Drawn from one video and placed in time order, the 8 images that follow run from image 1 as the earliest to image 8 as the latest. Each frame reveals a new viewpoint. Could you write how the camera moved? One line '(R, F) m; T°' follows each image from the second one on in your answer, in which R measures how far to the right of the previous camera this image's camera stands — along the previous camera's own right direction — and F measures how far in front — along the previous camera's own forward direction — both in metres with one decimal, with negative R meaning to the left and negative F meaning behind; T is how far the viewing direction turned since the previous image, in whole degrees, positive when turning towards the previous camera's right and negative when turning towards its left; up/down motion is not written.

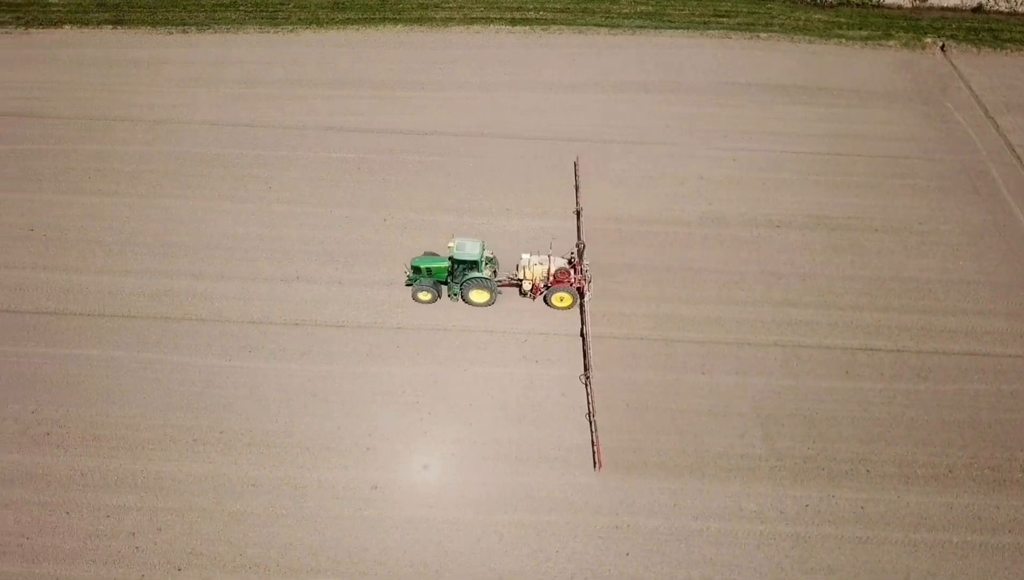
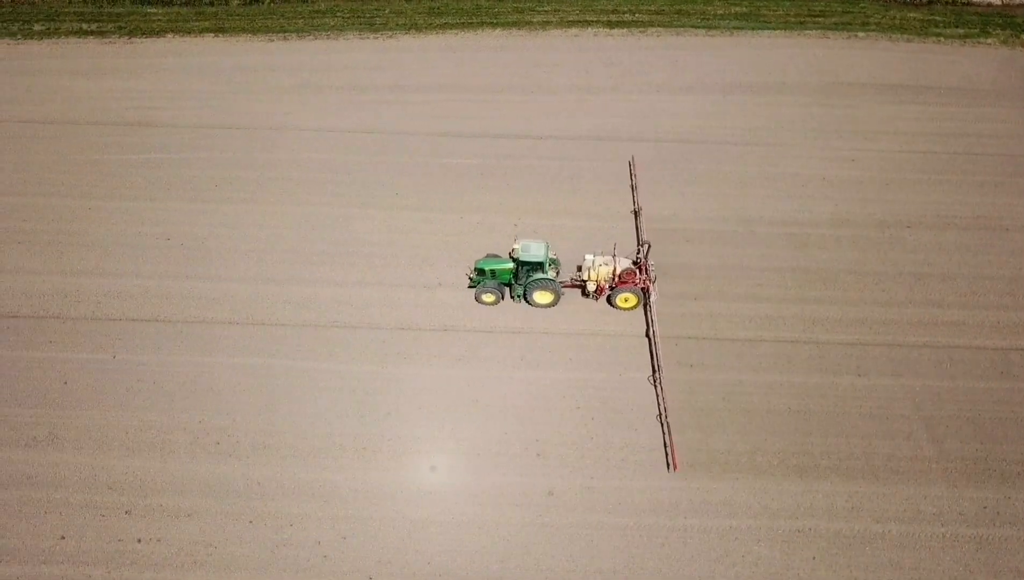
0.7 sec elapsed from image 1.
(-2.6, 0.0) m; 0°
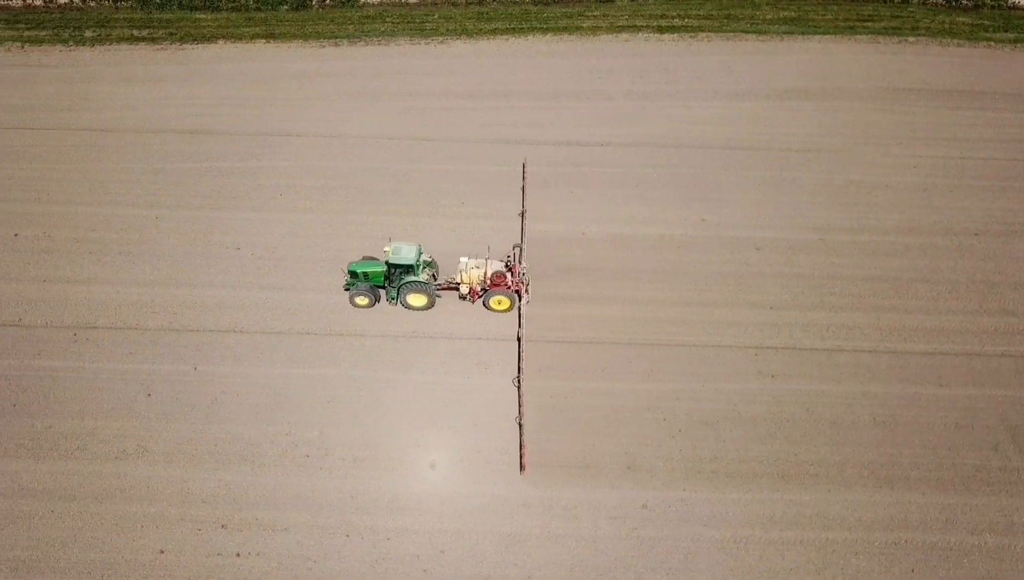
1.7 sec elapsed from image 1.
(-1.4, 0.0) m; 0°
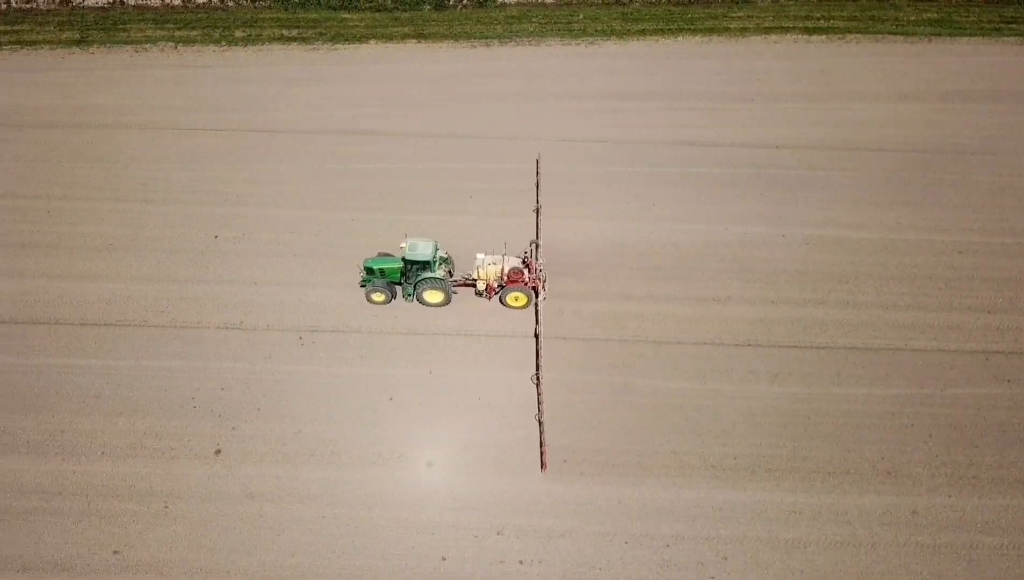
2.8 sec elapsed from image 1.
(-4.1, +0.1) m; 0°
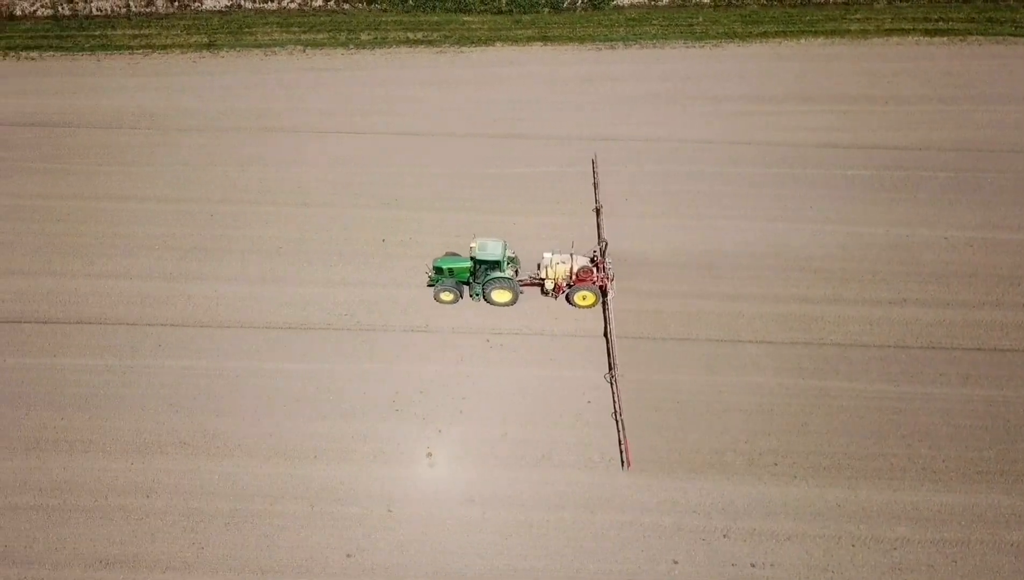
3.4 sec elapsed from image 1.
(-3.2, 0.0) m; 0°
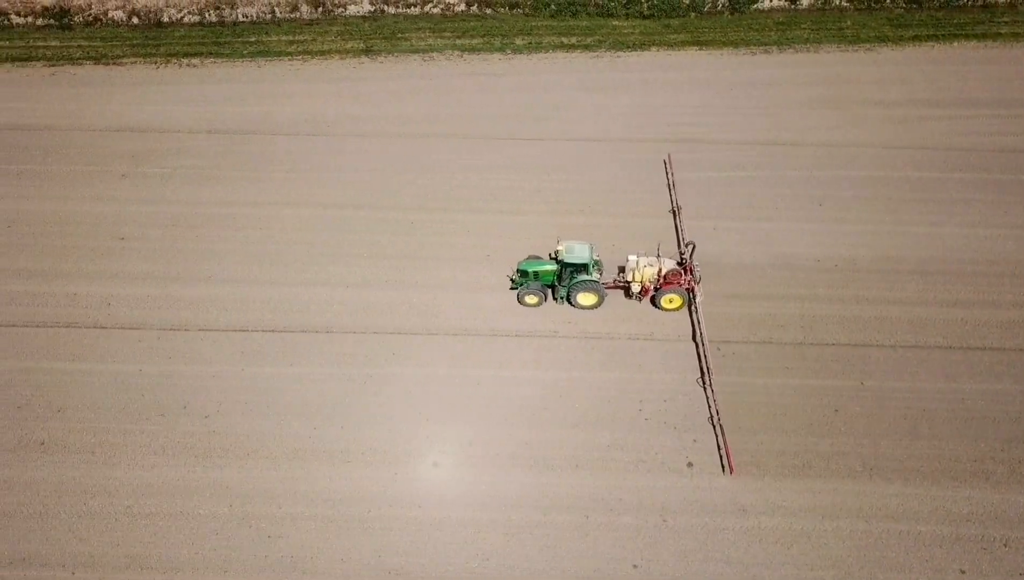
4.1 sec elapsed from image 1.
(-3.9, 0.0) m; 0°
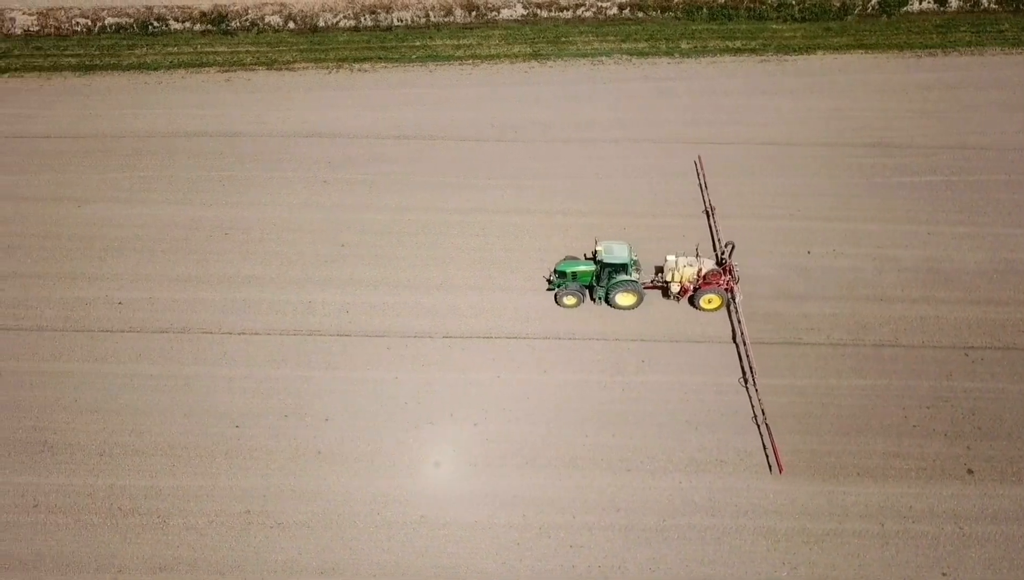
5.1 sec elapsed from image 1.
(-4.3, 0.0) m; 0°
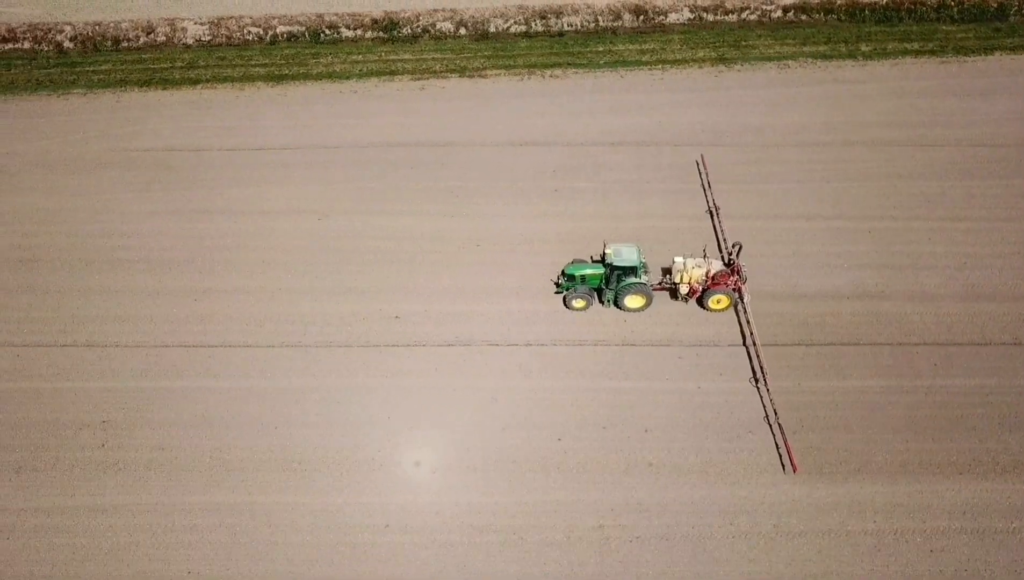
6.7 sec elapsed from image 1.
(-5.4, +0.2) m; +2°
